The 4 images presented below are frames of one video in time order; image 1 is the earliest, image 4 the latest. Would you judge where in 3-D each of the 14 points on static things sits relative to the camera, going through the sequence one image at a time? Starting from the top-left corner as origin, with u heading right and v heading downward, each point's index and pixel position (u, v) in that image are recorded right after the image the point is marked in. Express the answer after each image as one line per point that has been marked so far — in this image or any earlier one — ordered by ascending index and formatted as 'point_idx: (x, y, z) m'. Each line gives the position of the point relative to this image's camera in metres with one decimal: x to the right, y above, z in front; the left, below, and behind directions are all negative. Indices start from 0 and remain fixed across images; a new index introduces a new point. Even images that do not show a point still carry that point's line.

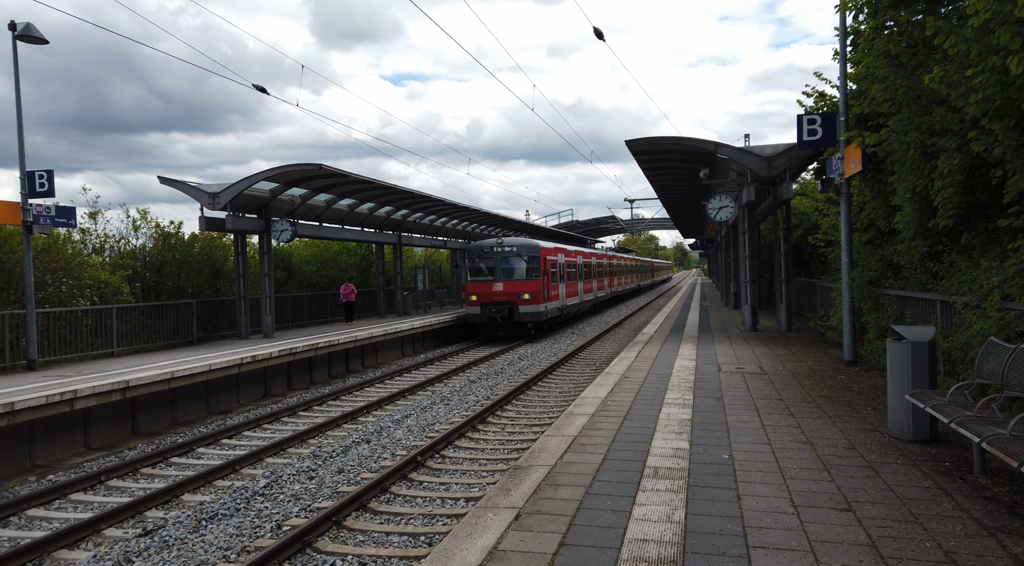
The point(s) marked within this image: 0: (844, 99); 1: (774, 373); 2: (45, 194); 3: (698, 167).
0: (+5.1, +2.8, +10.3) m
1: (+3.4, -1.2, +8.9) m
2: (-7.9, +1.5, +11.4) m
3: (+4.7, +3.0, +17.0) m
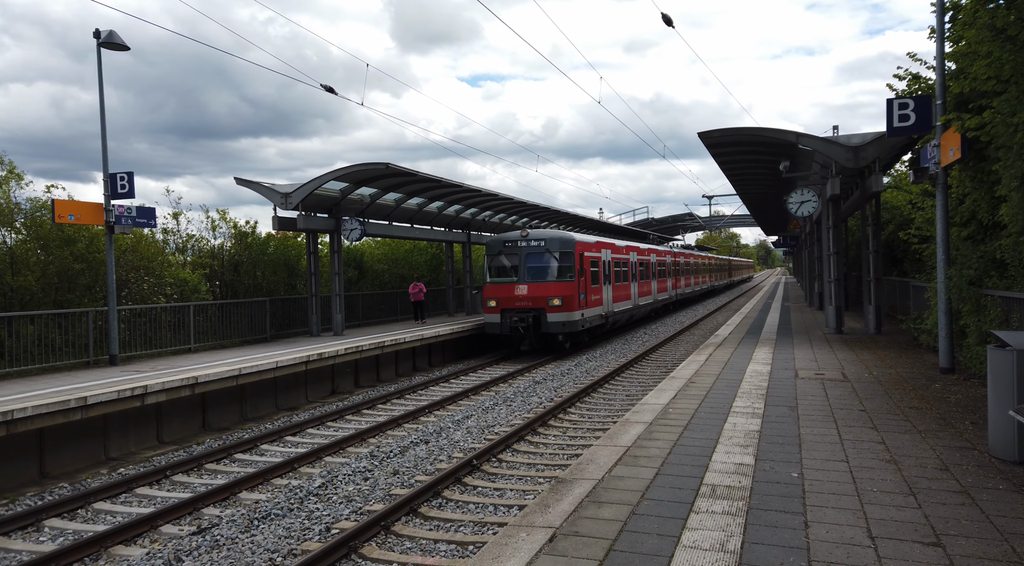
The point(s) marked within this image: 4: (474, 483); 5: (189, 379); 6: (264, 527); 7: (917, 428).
0: (+5.9, +2.8, +9.3) m
1: (+4.2, -1.2, +8.1) m
2: (-6.8, +1.6, +11.9) m
3: (+6.3, +3.0, +16.1) m
4: (-0.4, -2.3, +7.8) m
5: (-4.8, -1.4, +10.1) m
6: (-2.4, -2.3, +6.5) m
7: (+3.4, -1.2, +5.7) m
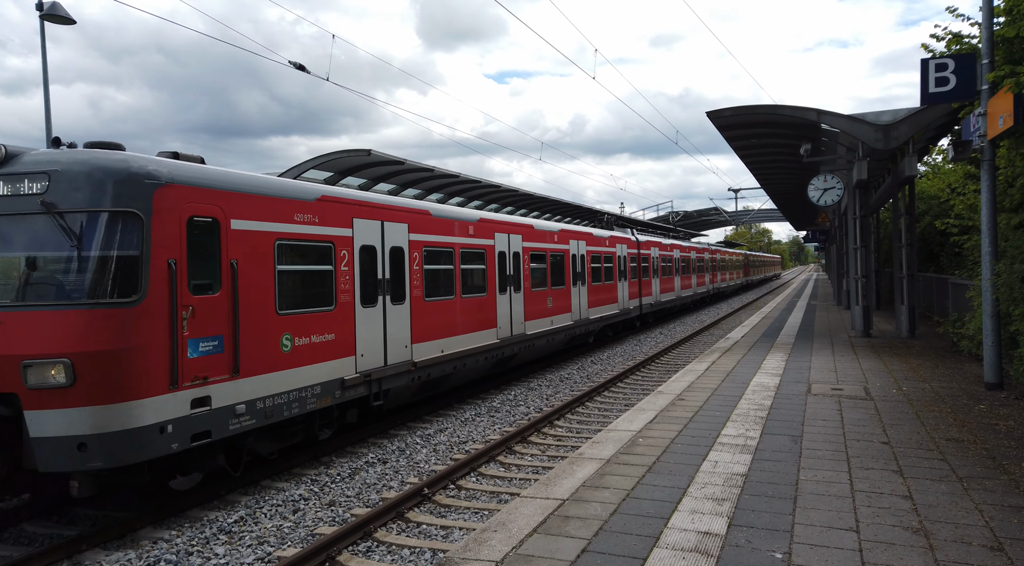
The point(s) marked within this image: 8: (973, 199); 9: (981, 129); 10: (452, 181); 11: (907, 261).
0: (+5.5, +2.8, +7.8) m
1: (+3.7, -1.2, +6.7) m
2: (-7.1, +1.6, +10.9) m
3: (+6.2, +3.0, +14.6) m
4: (-0.9, -2.3, +6.6) m
5: (-5.2, -1.4, +9.1) m
6: (-2.9, -2.3, +5.4) m
7: (+2.8, -1.2, +4.3) m
8: (+7.3, +1.3, +10.7) m
9: (+5.3, +1.7, +7.7) m
10: (-1.6, +2.6, +17.0) m
11: (+8.2, +0.5, +14.0) m
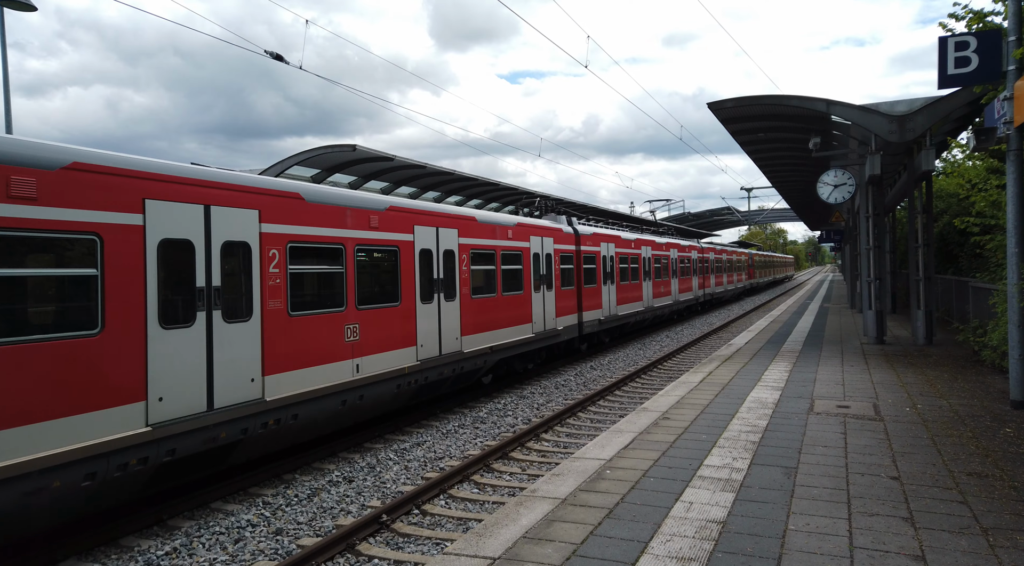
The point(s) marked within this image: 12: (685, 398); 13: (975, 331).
0: (+5.2, +2.8, +7.0) m
1: (+3.4, -1.2, +6.0) m
2: (-7.3, +1.5, +10.4) m
3: (+6.0, +3.0, +13.7) m
4: (-1.2, -2.3, +5.9) m
5: (-5.5, -1.5, +8.5) m
6: (-3.3, -2.4, +4.7) m
7: (+2.5, -1.3, +3.5) m
8: (+7.0, +1.2, +9.8) m
9: (+5.0, +1.7, +6.9) m
10: (-1.7, +2.5, +16.4) m
11: (+8.0, +0.4, +13.1) m
12: (+1.9, -1.2, +7.2) m
13: (+7.0, -0.7, +10.2) m
